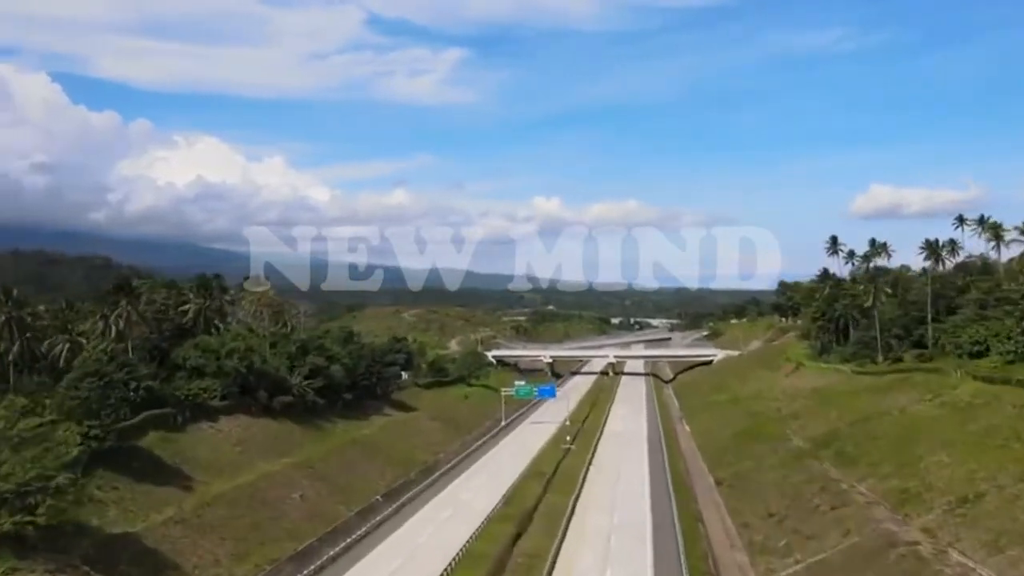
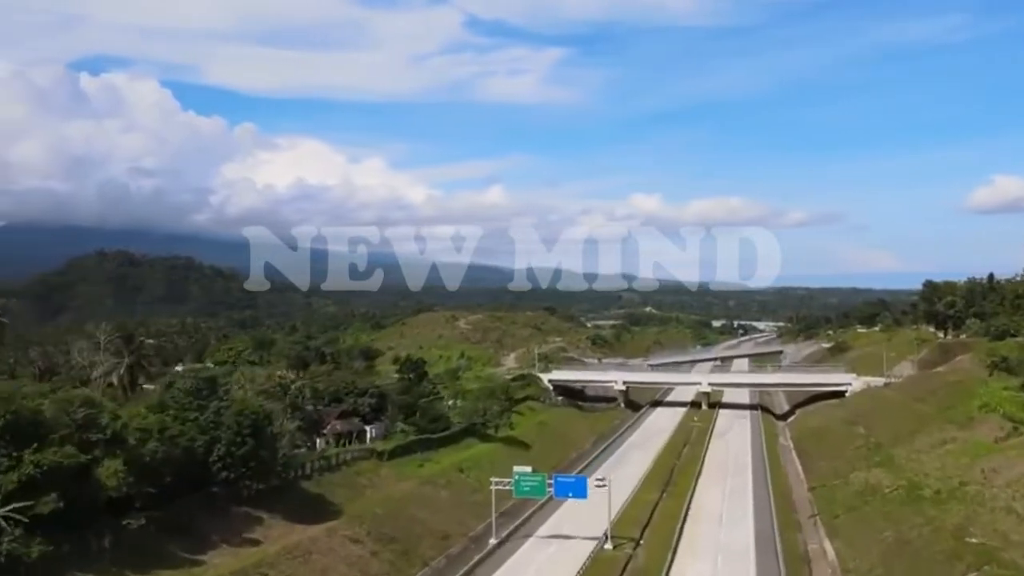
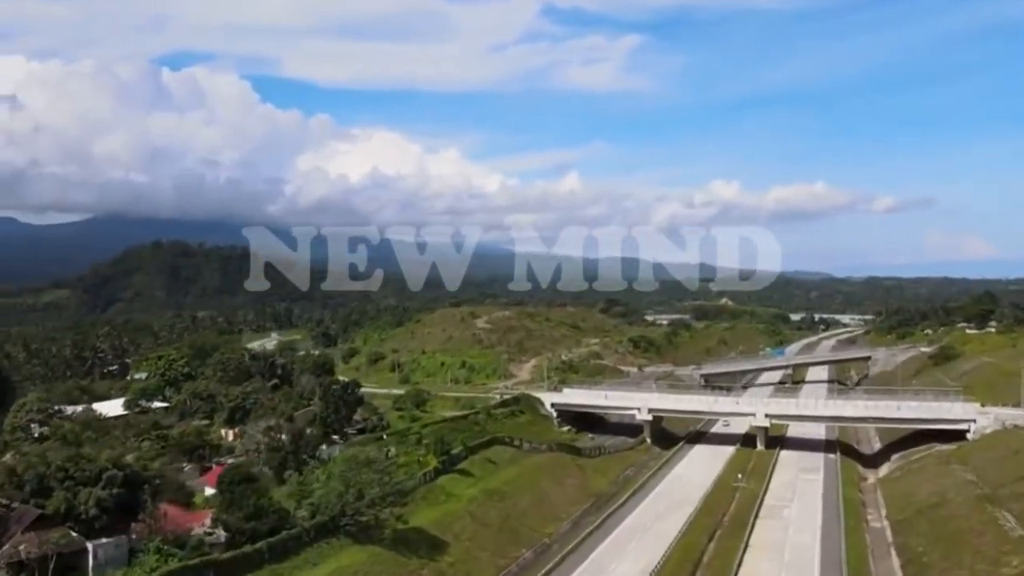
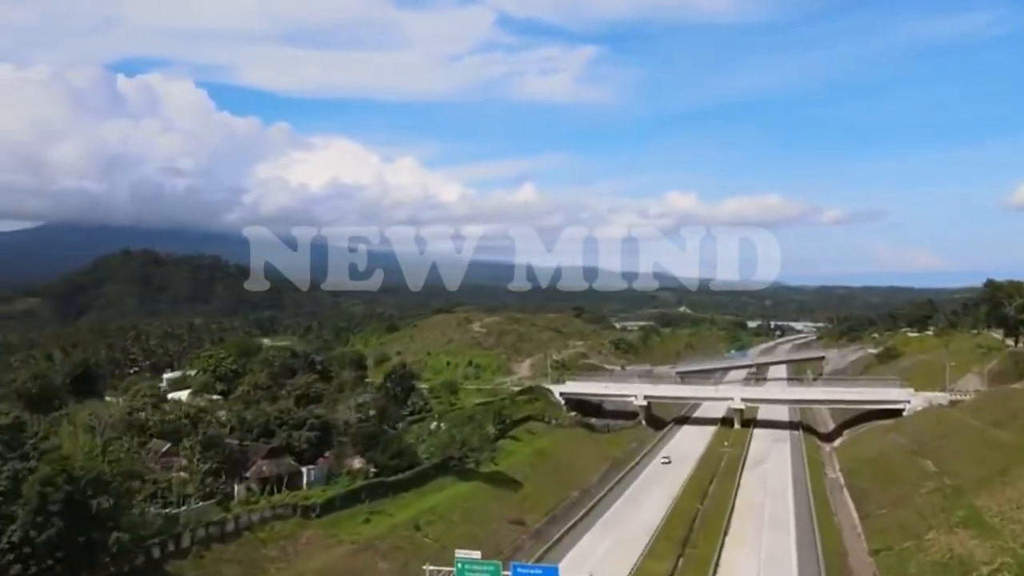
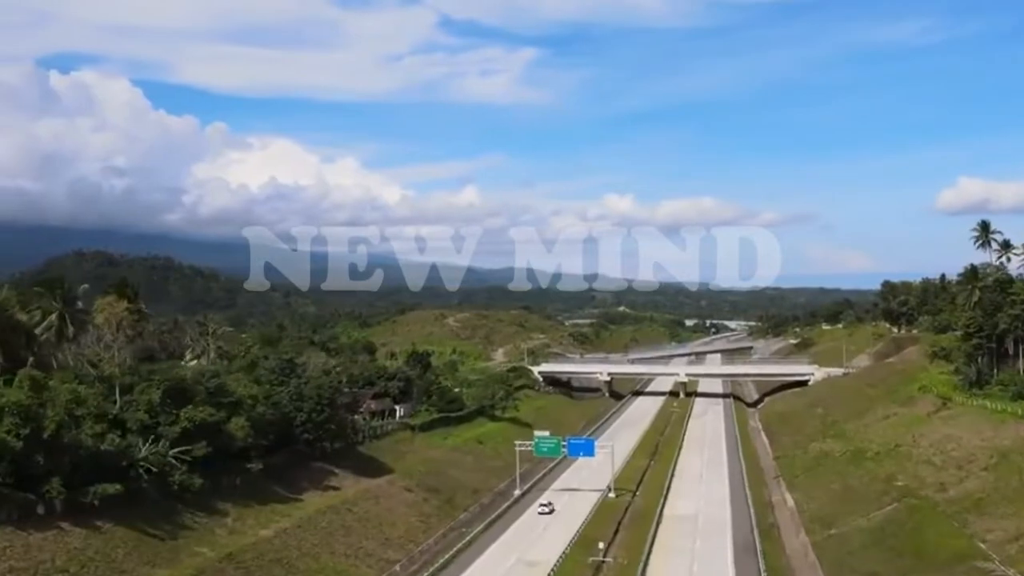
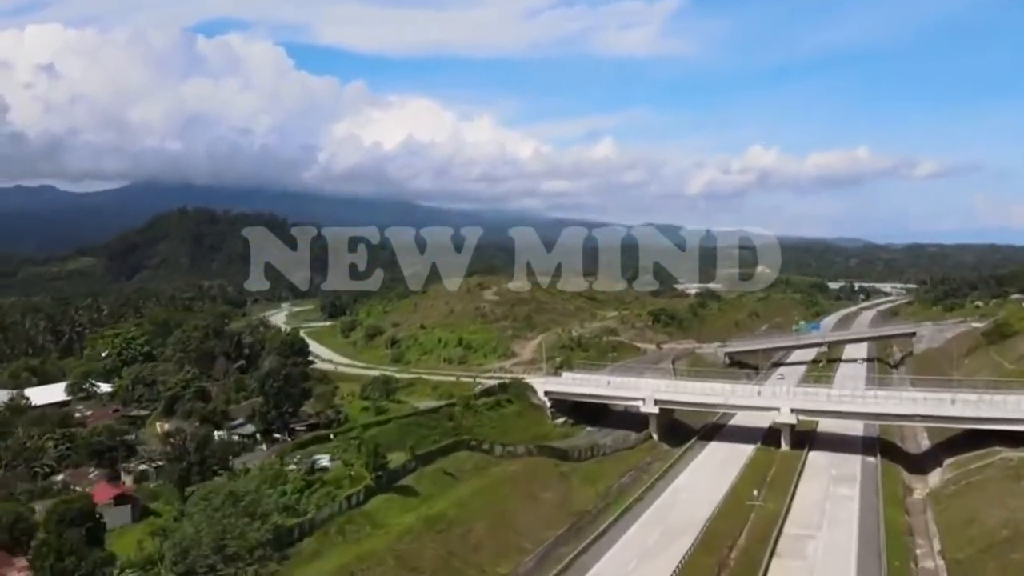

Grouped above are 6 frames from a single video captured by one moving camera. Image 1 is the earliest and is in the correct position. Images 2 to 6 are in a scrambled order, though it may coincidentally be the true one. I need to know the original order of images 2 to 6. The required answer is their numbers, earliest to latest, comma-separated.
5, 2, 4, 3, 6
